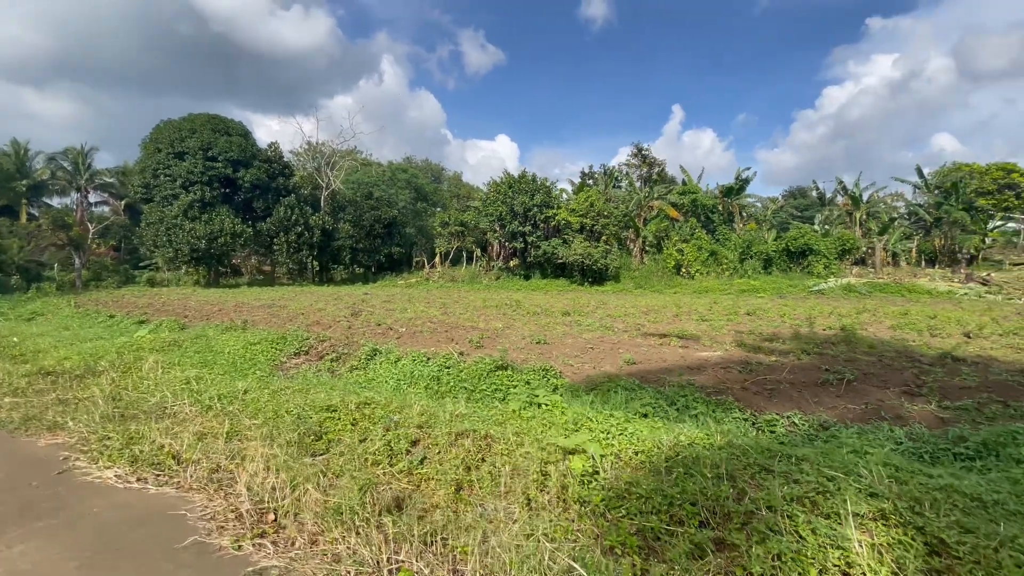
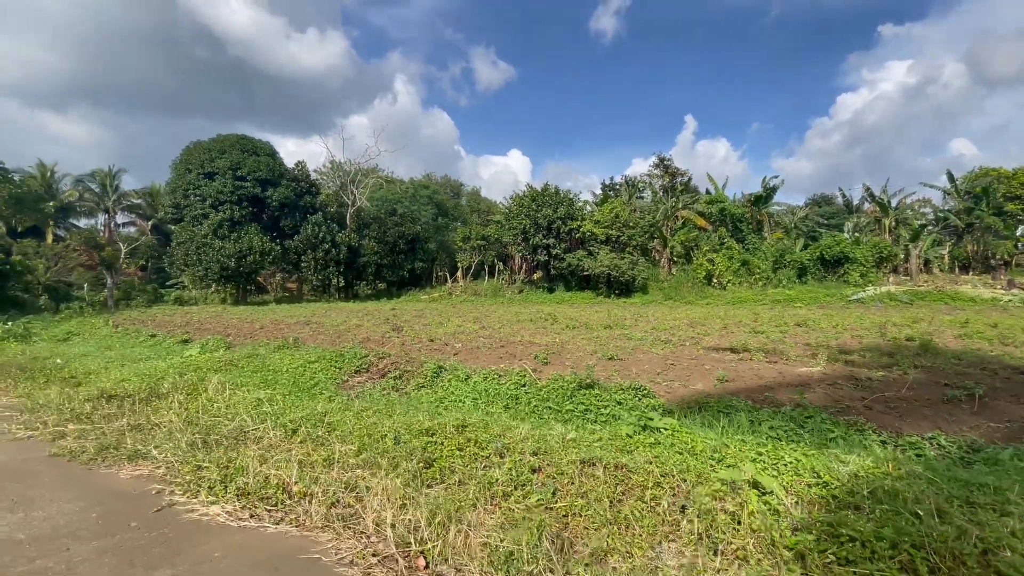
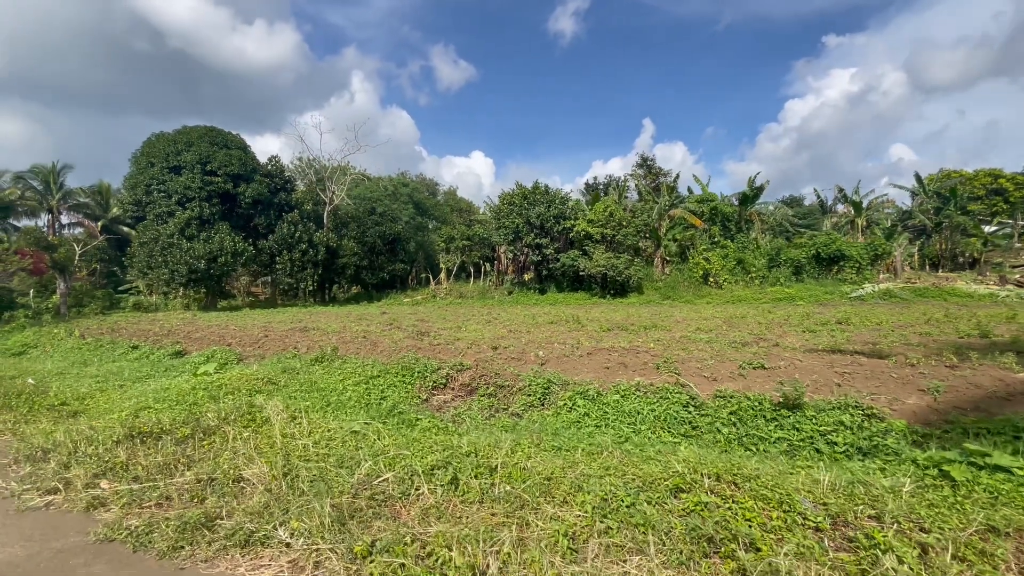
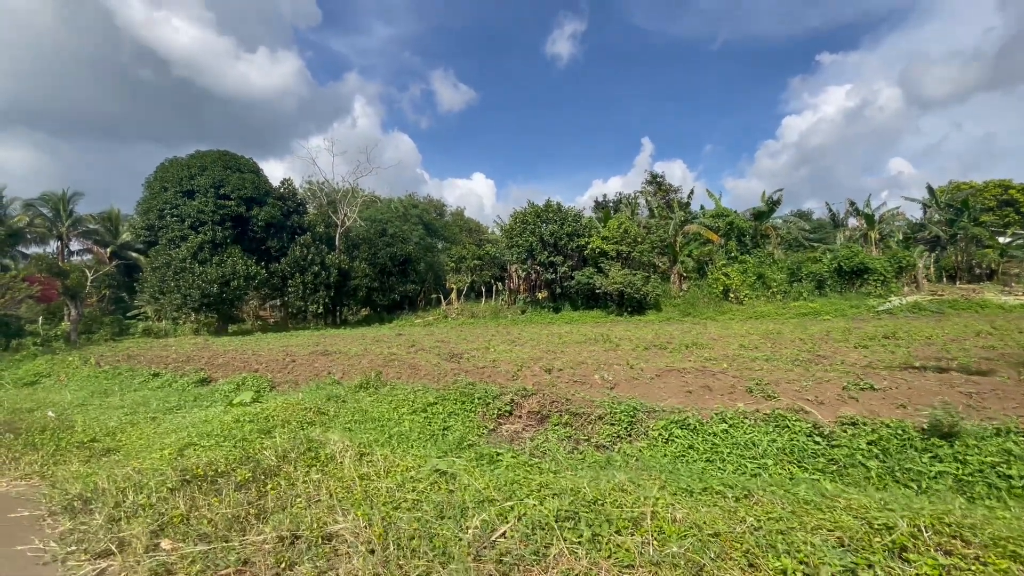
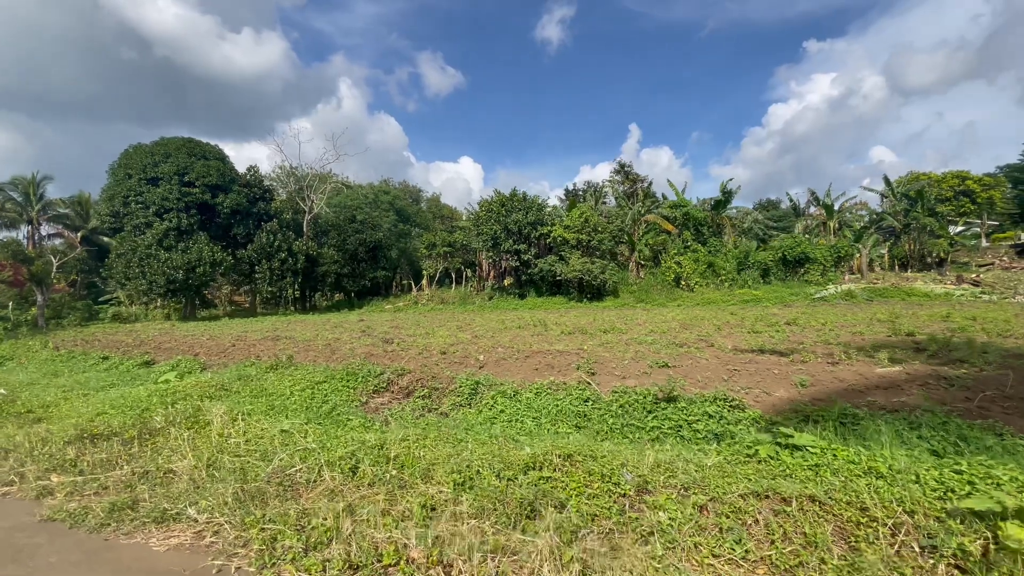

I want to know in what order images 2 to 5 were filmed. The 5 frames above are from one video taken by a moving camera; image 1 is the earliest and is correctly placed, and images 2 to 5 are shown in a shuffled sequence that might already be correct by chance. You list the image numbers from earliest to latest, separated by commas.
2, 5, 3, 4
